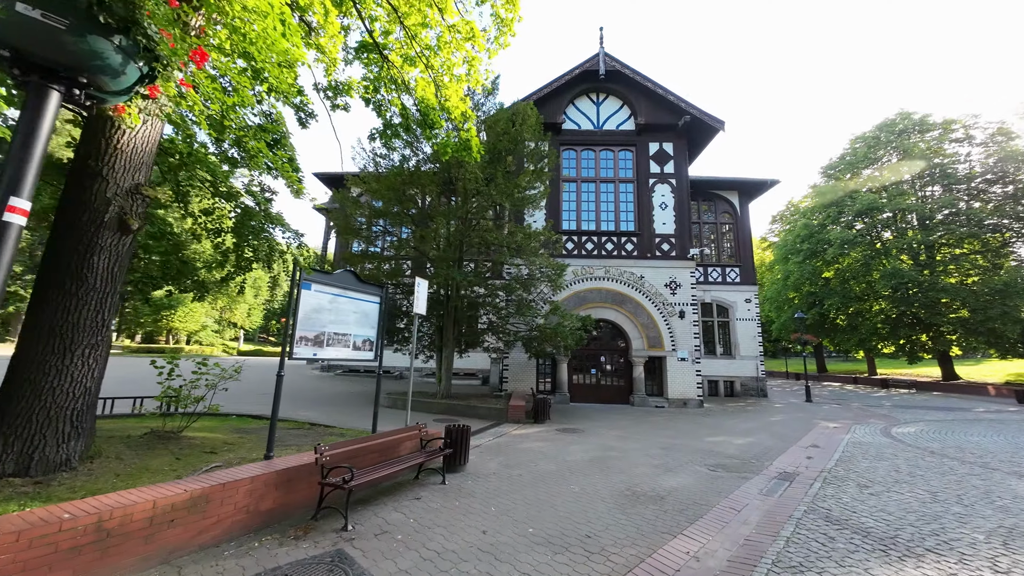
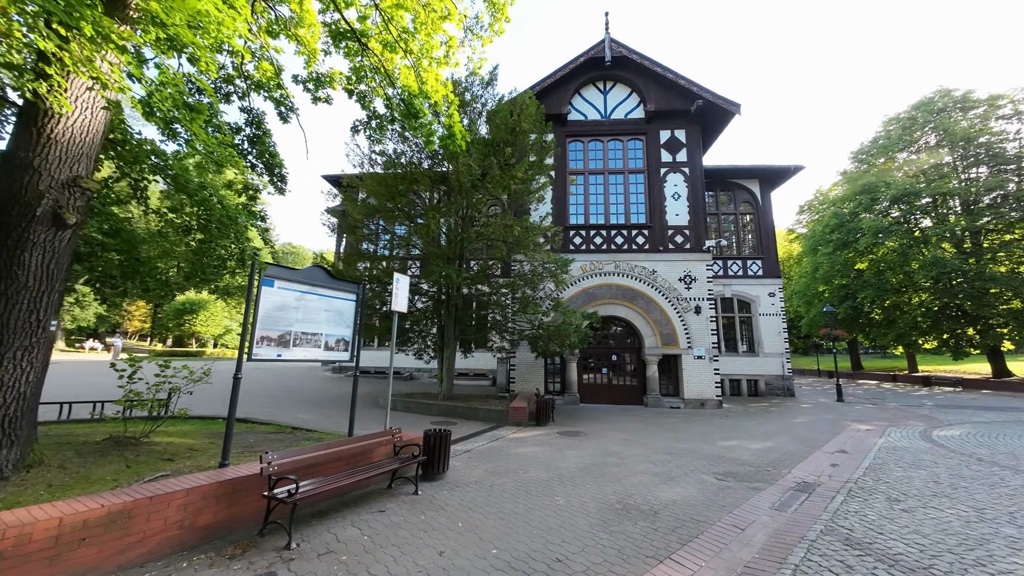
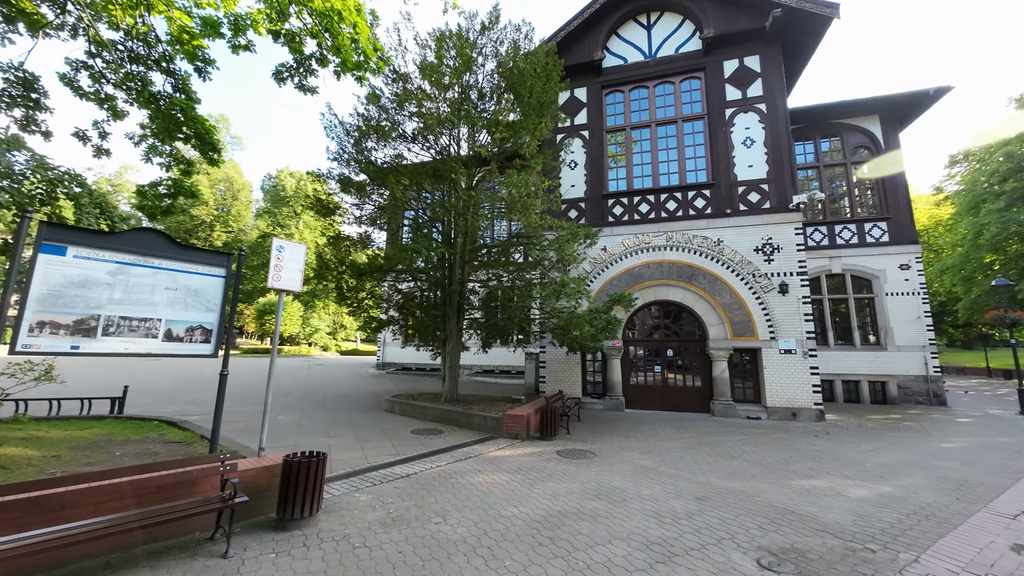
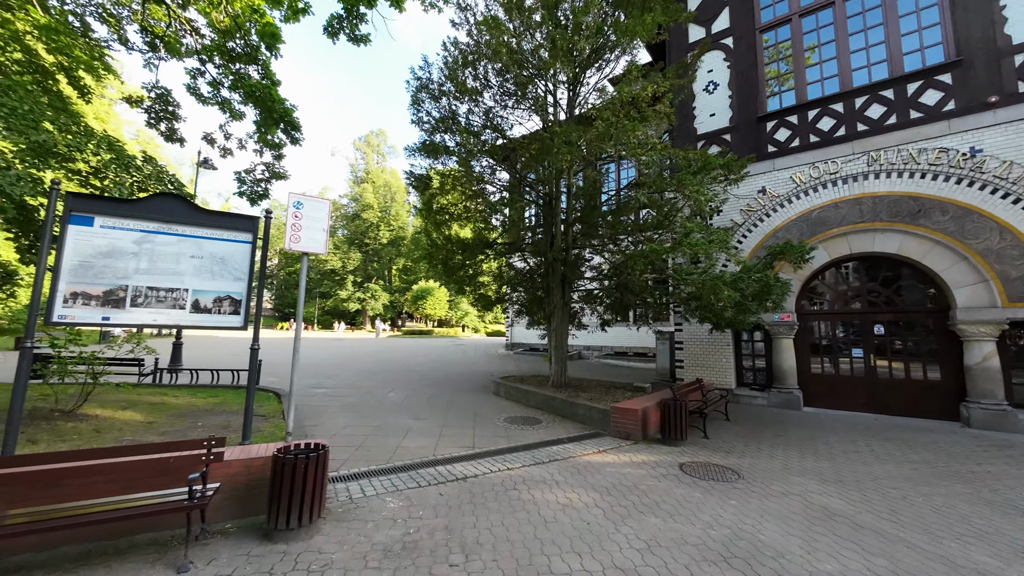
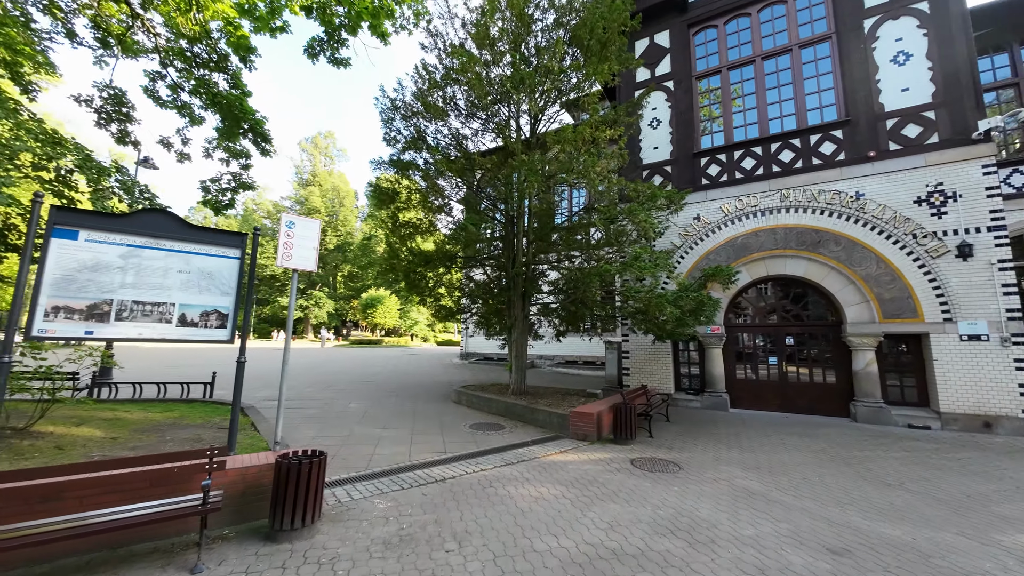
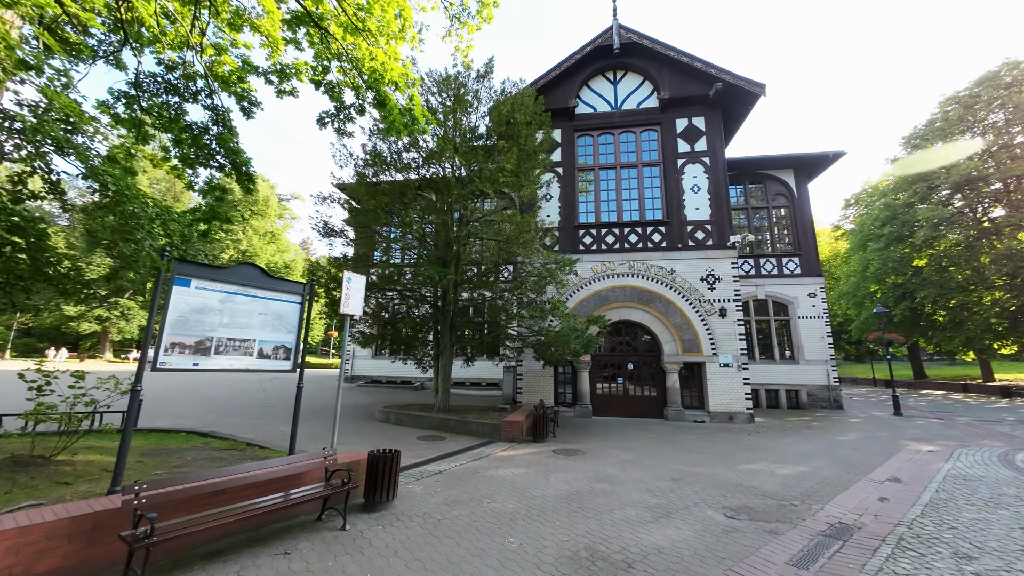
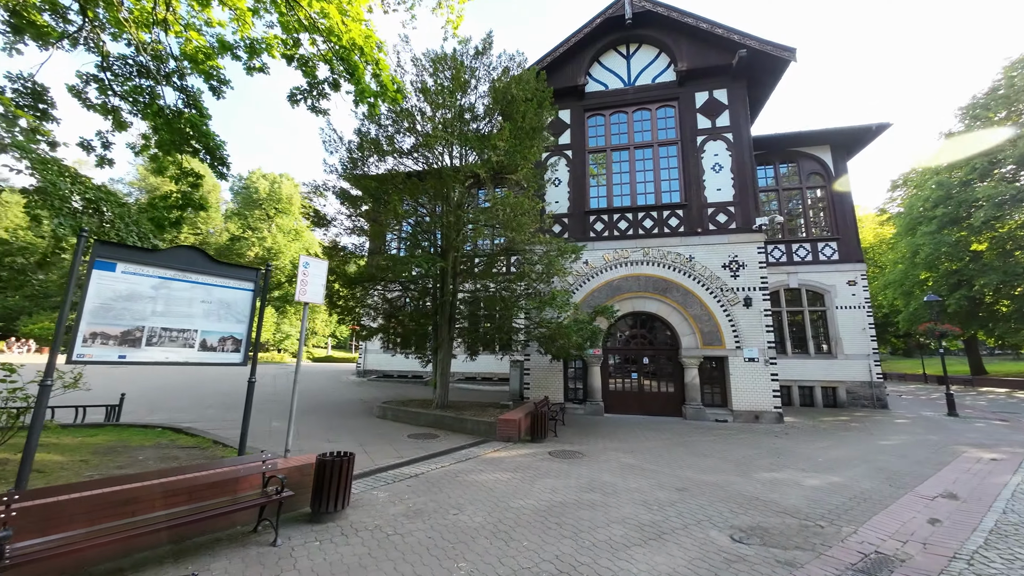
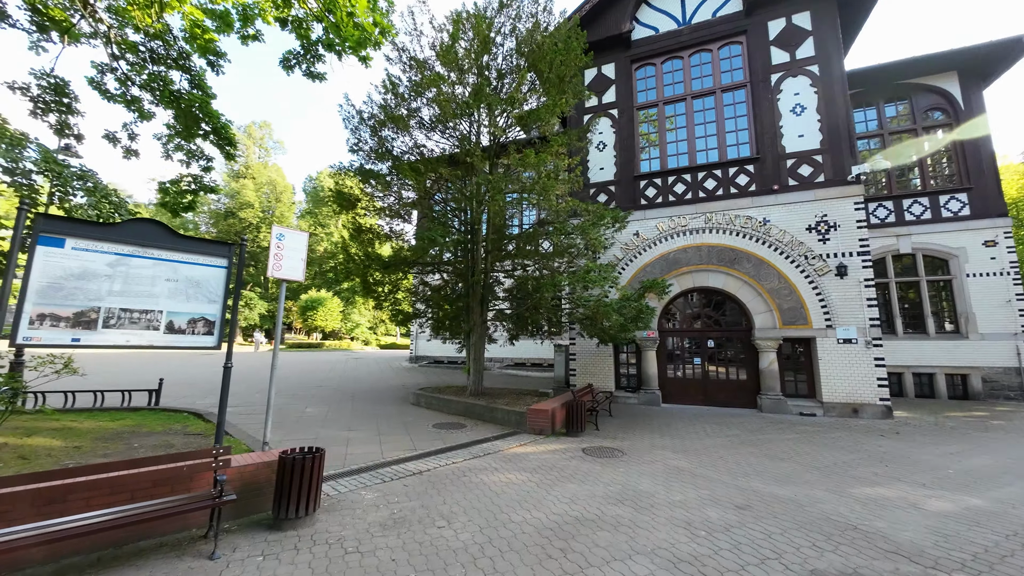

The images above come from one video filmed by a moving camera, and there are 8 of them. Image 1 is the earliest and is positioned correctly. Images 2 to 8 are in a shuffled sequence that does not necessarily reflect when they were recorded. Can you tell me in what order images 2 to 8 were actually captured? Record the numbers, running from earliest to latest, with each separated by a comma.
2, 6, 7, 3, 8, 5, 4
